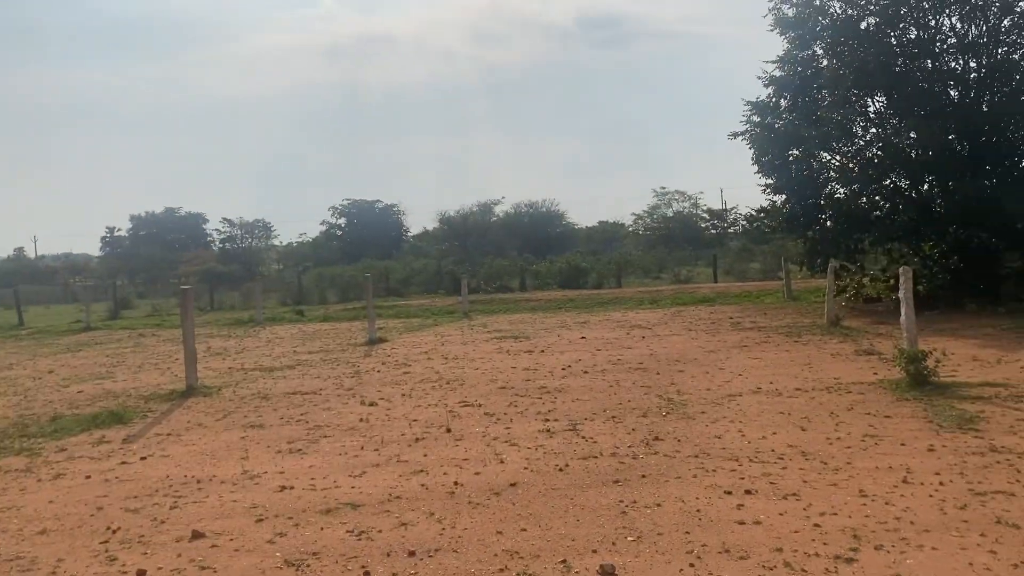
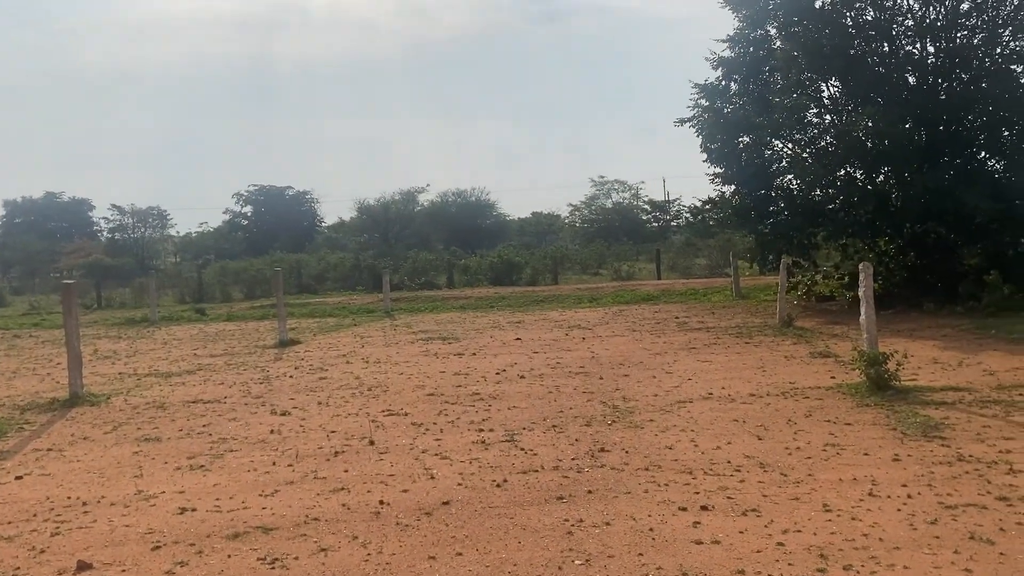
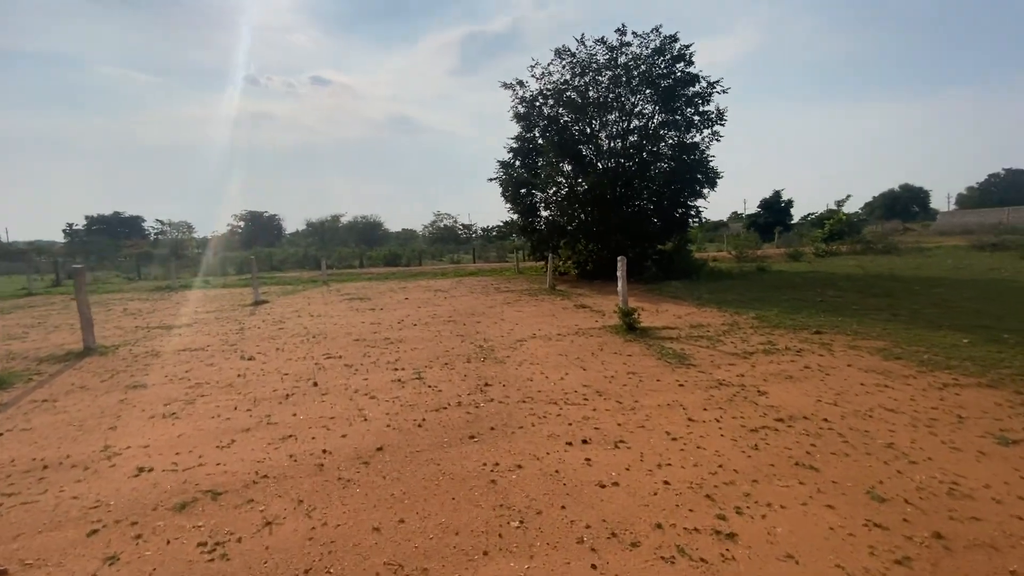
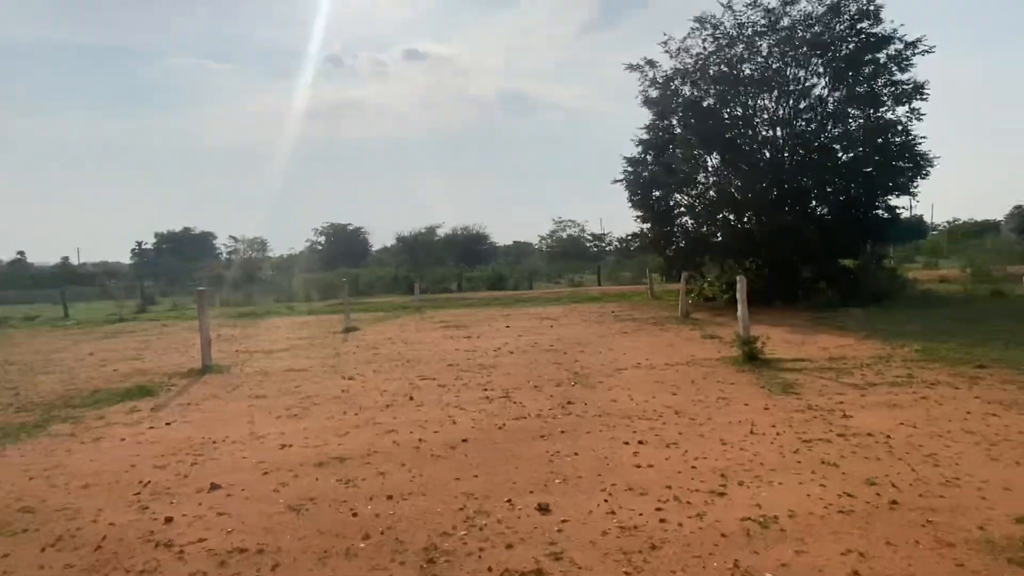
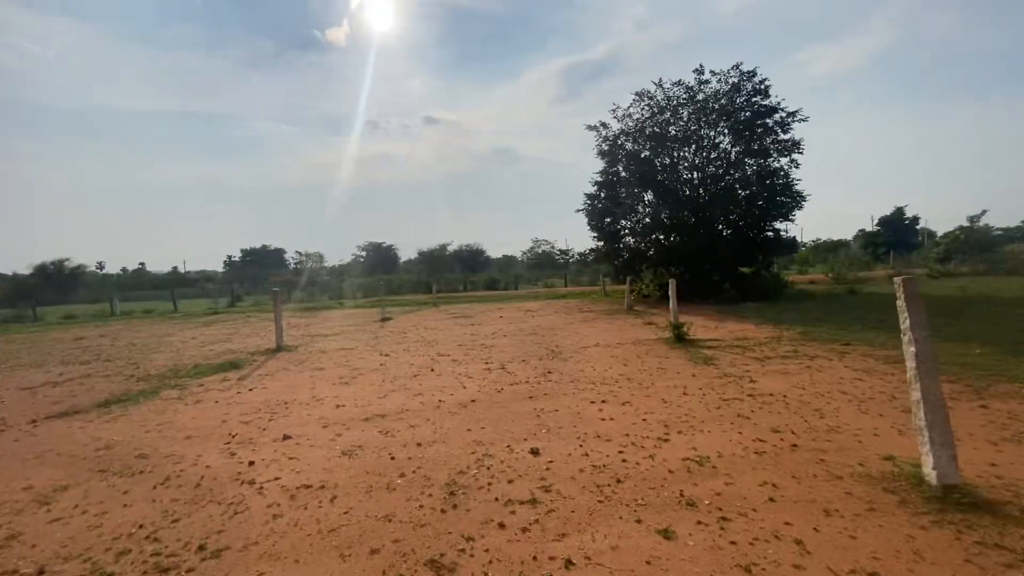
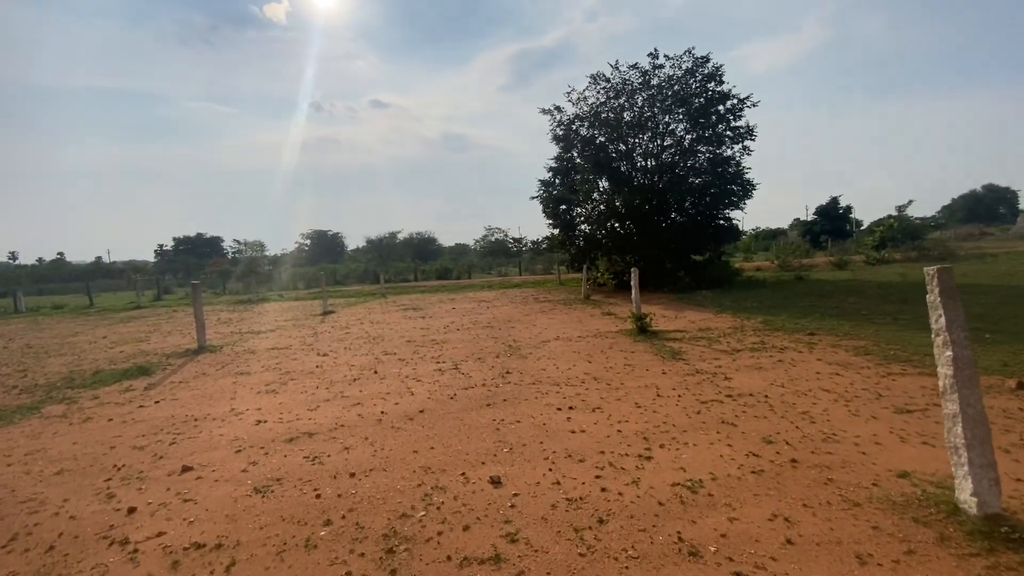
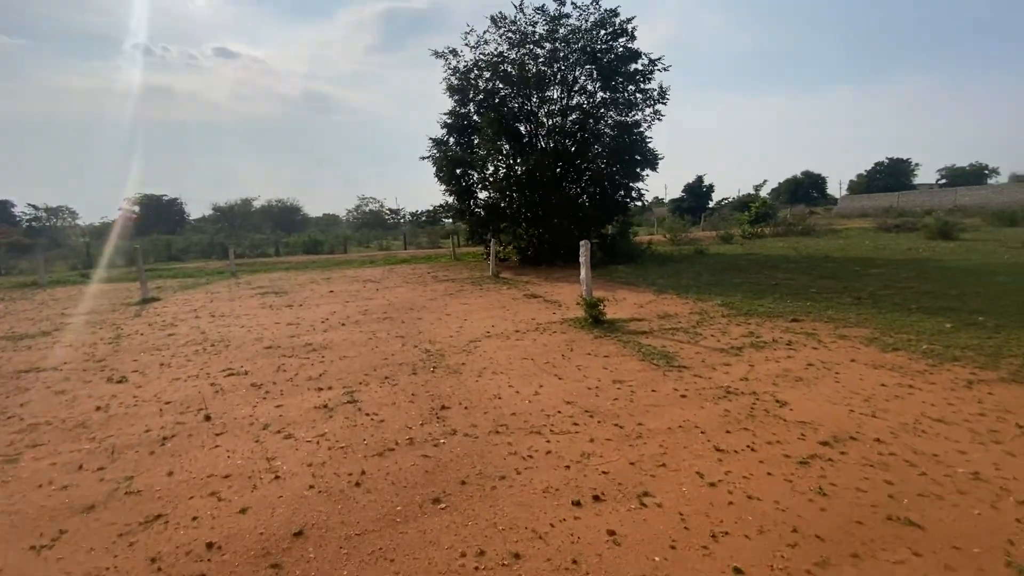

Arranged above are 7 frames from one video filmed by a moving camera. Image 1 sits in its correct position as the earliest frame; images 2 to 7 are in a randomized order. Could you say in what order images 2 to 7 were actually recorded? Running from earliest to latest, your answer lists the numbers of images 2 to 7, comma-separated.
2, 4, 5, 6, 3, 7
